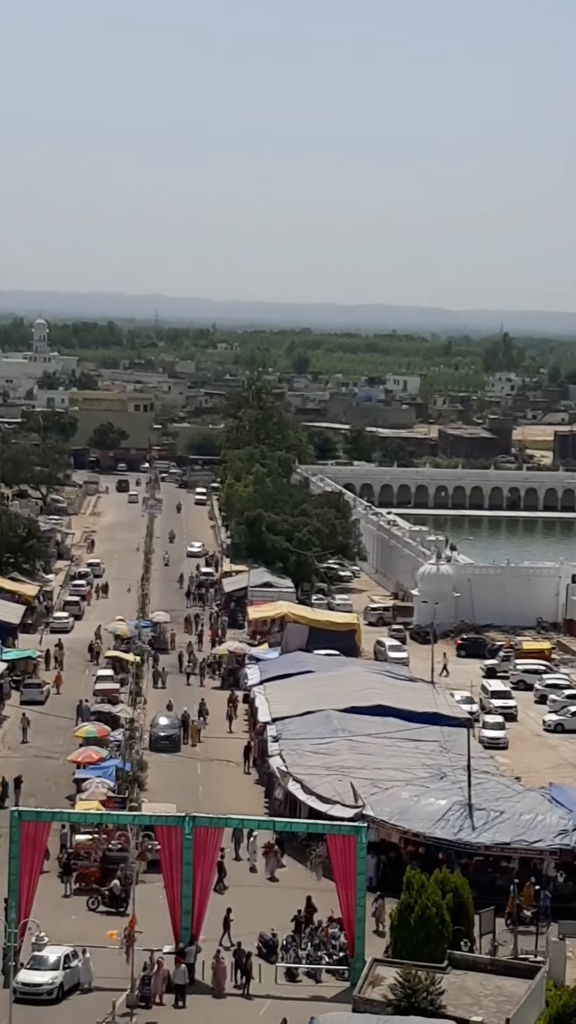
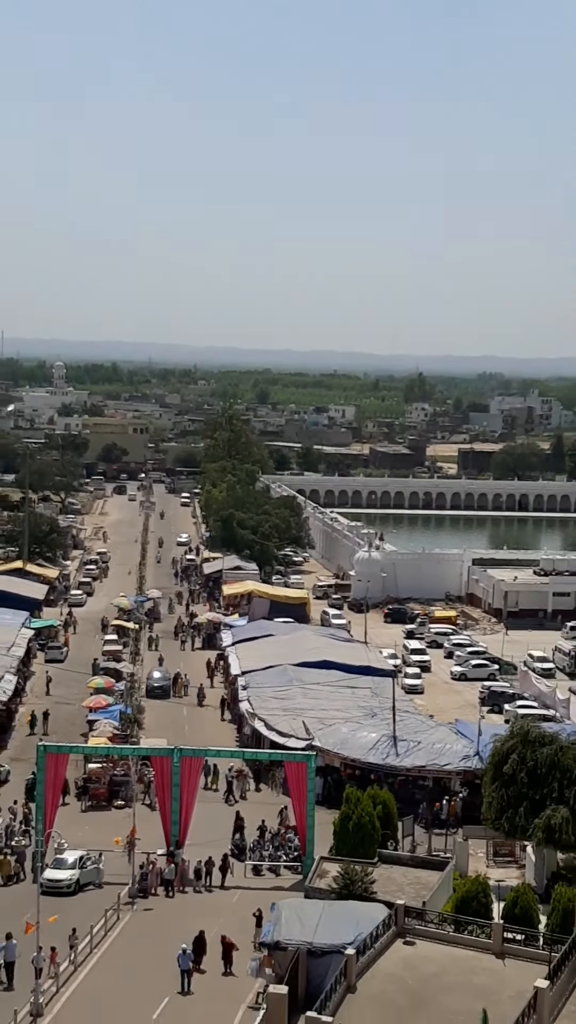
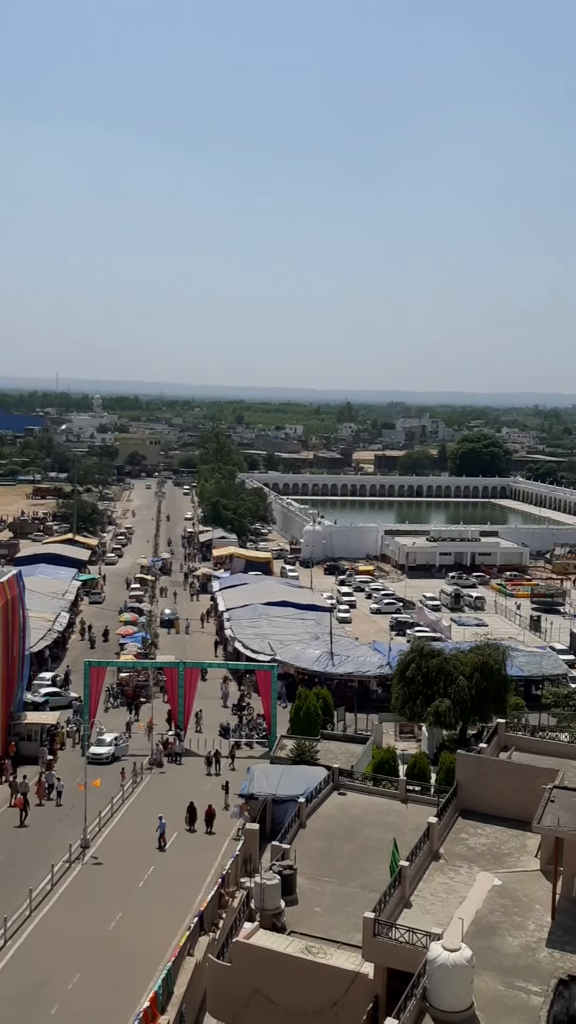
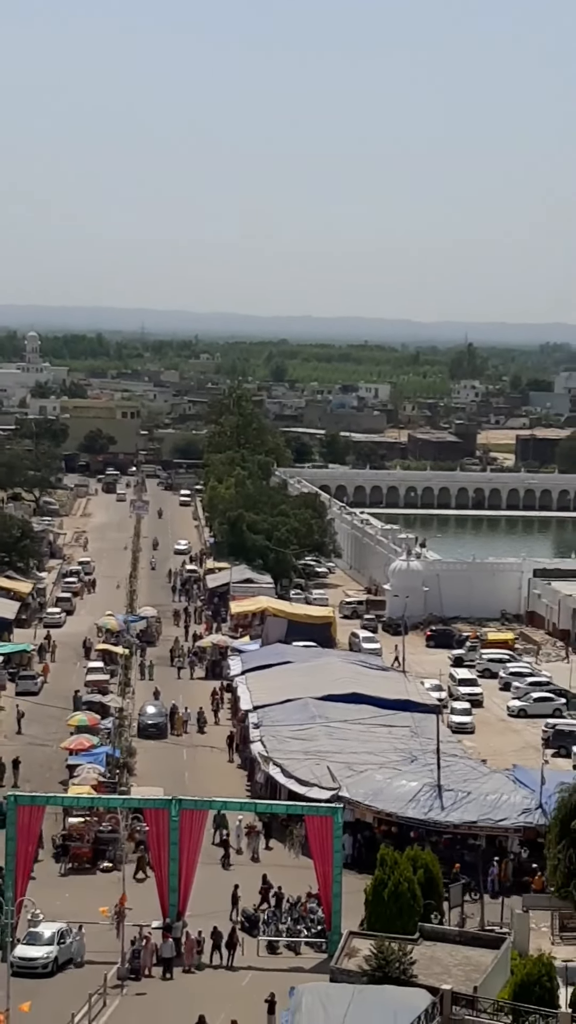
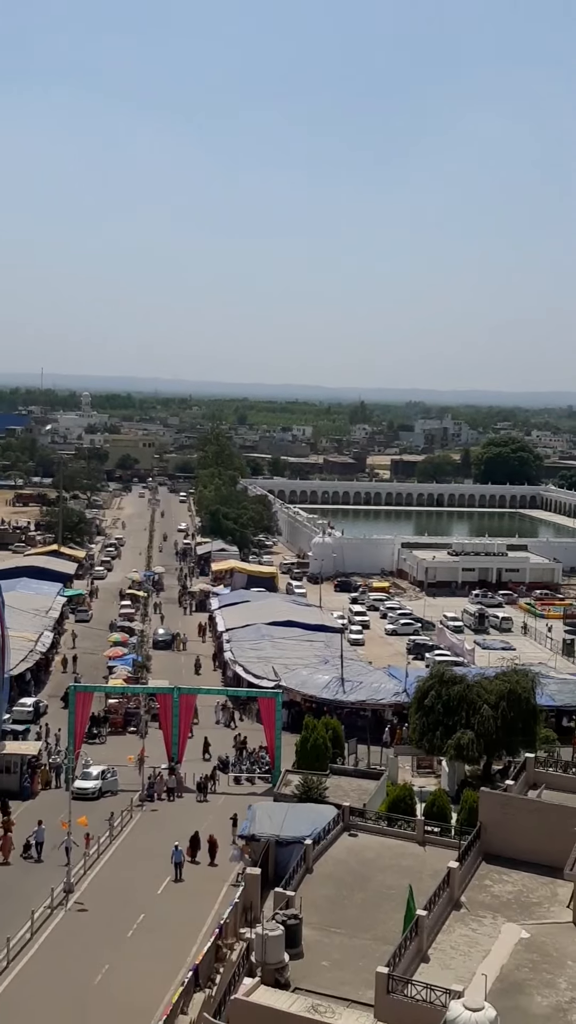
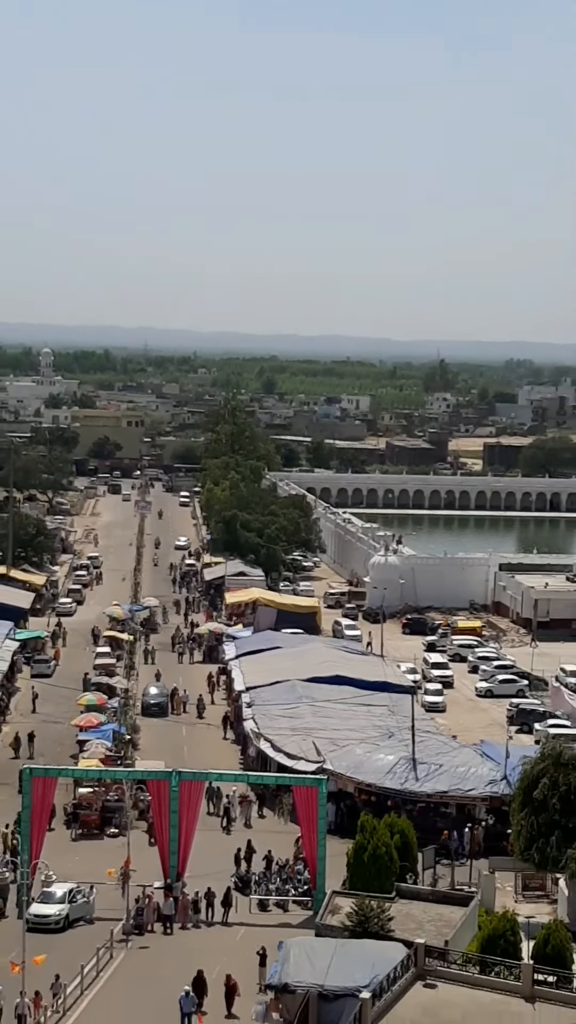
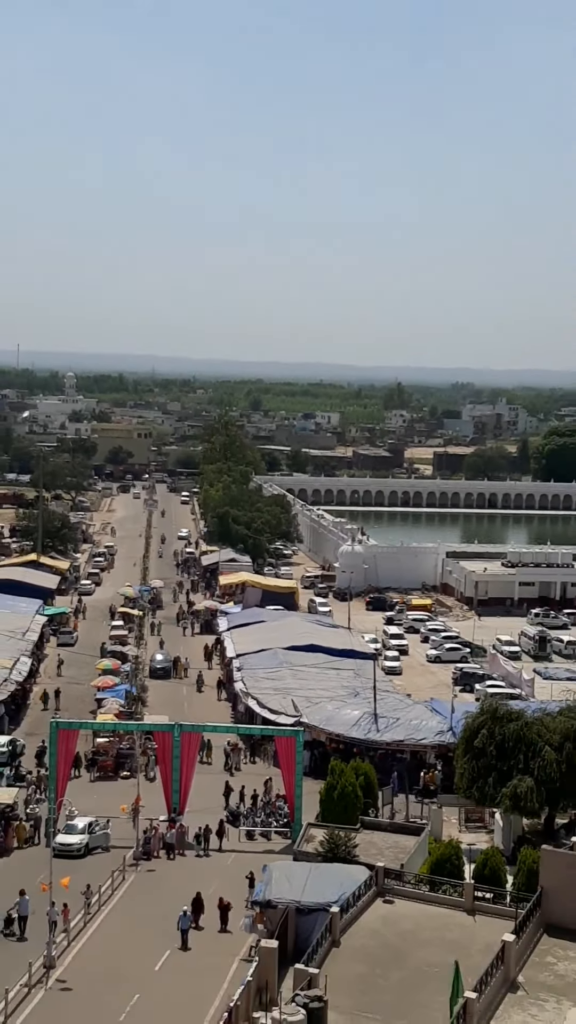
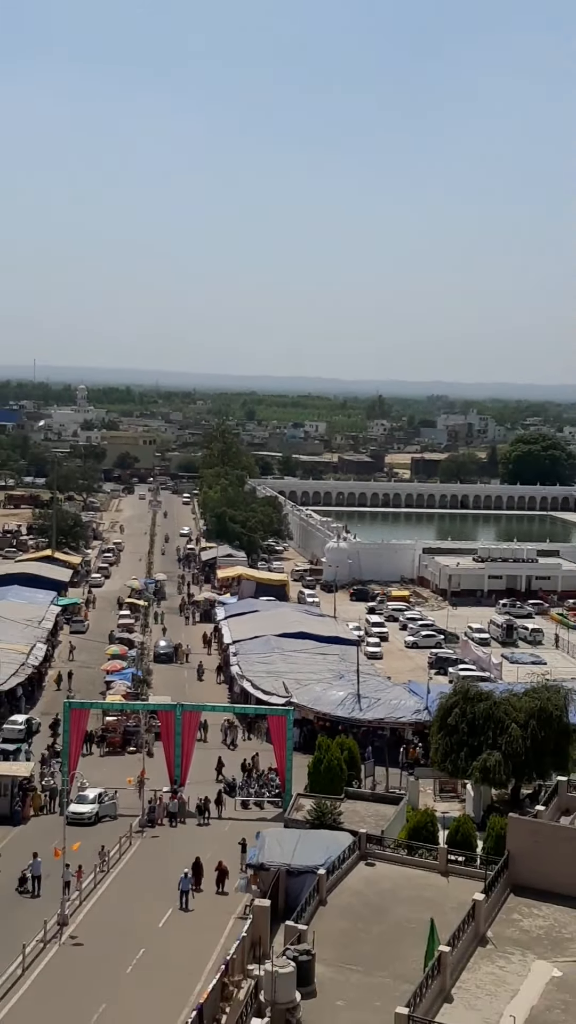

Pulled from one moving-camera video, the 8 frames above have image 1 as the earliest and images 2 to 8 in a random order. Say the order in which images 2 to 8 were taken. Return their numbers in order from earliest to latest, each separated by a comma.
4, 6, 2, 7, 8, 5, 3
